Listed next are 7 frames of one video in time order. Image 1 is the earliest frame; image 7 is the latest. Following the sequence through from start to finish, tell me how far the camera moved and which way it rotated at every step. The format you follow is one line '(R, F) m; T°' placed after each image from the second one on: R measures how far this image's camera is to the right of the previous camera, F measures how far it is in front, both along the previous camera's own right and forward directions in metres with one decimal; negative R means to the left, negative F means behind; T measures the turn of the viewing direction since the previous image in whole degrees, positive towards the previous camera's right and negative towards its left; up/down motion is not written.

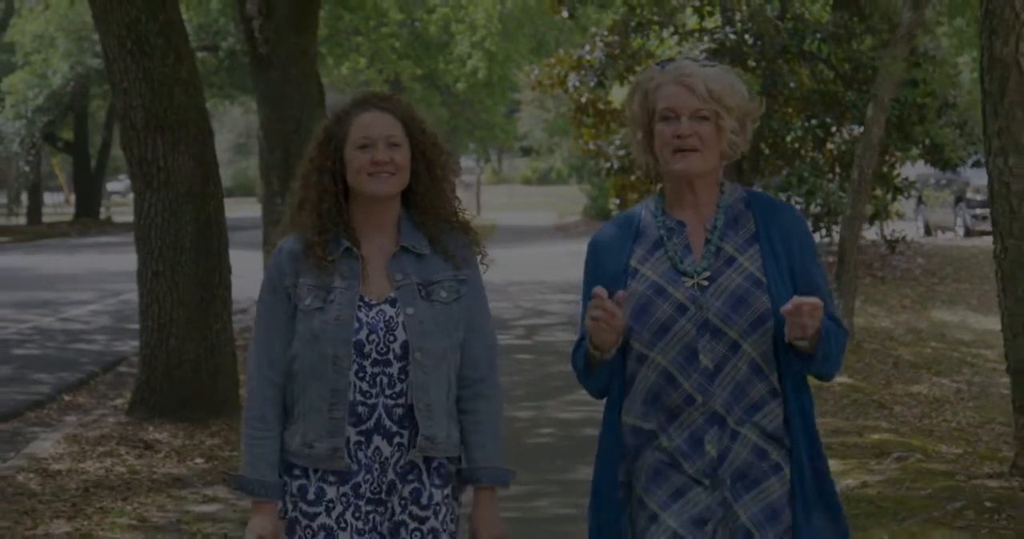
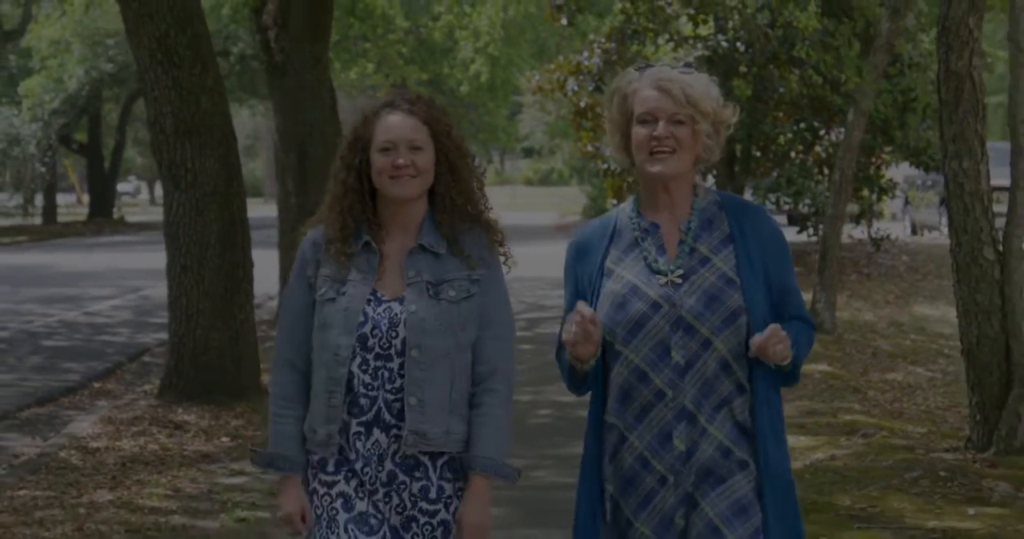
(0.0, -0.8) m; 0°
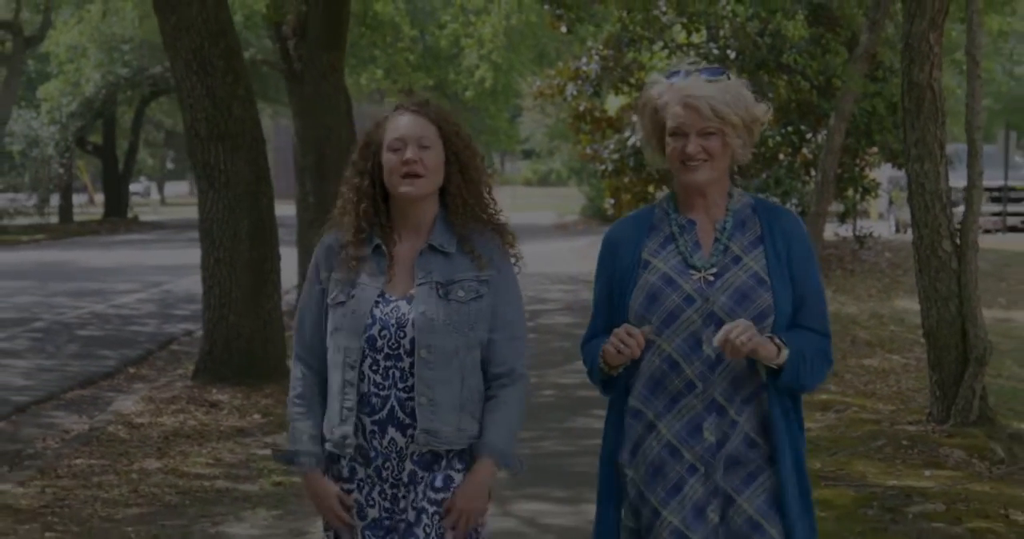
(-0.1, -1.0) m; 0°
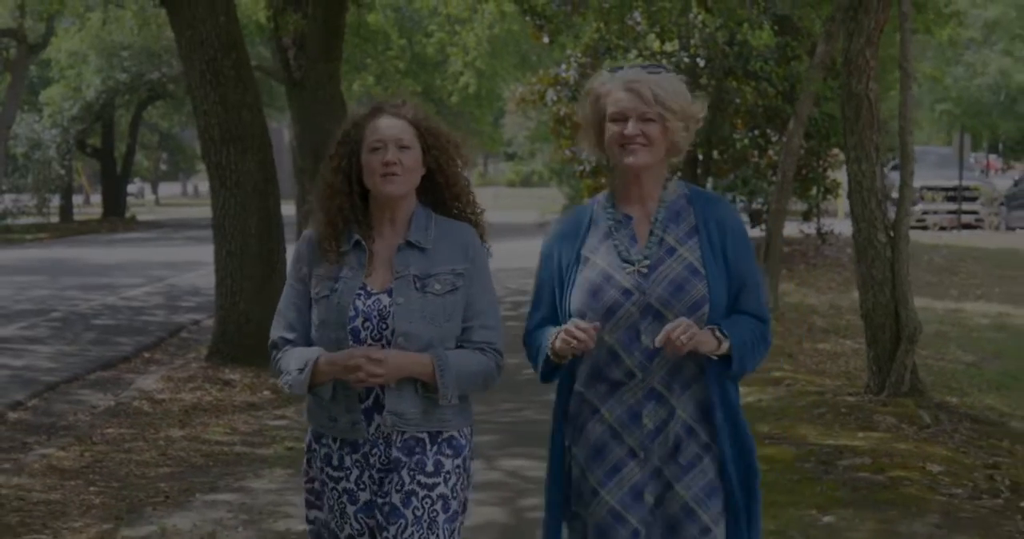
(0.0, -1.2) m; +1°
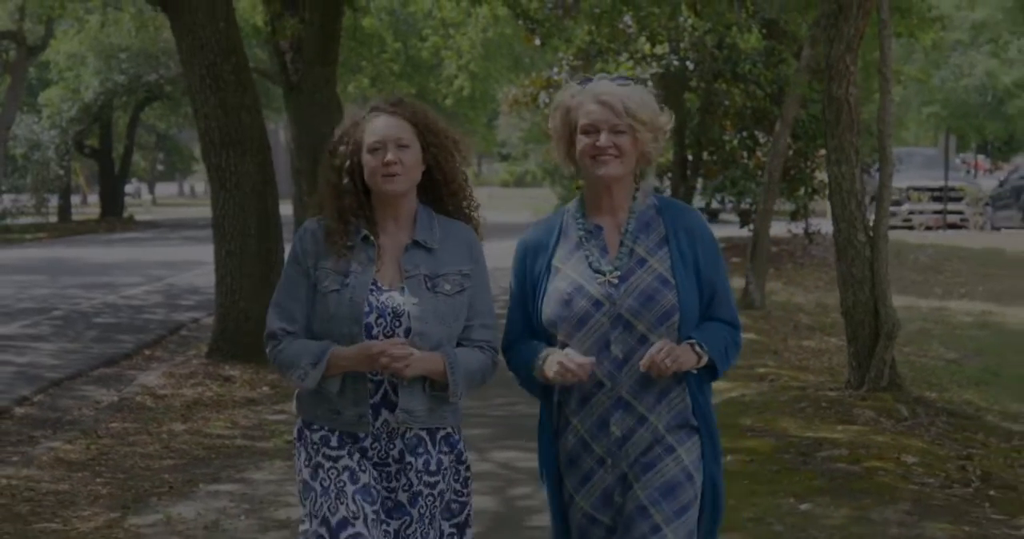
(0.0, -0.4) m; 0°
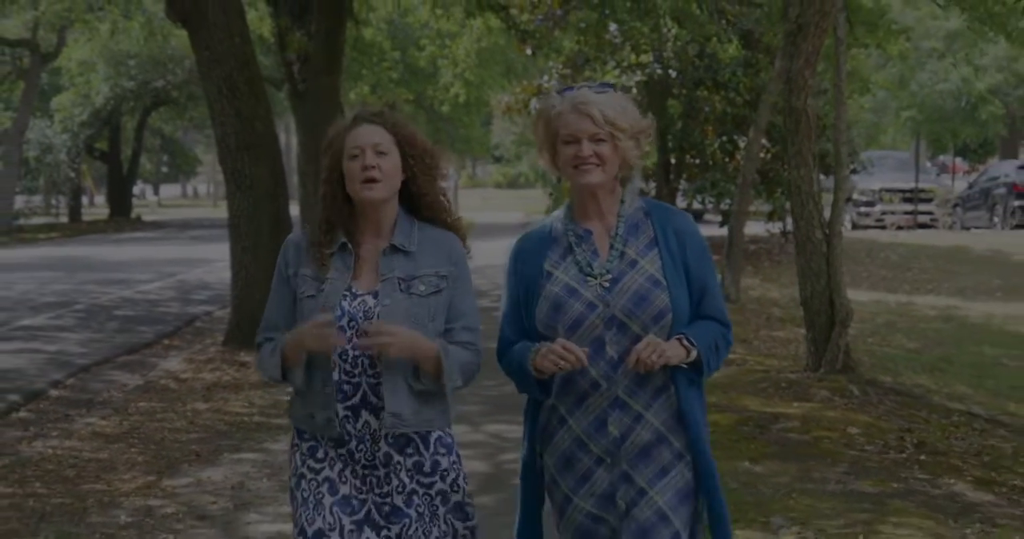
(0.0, -1.2) m; 0°
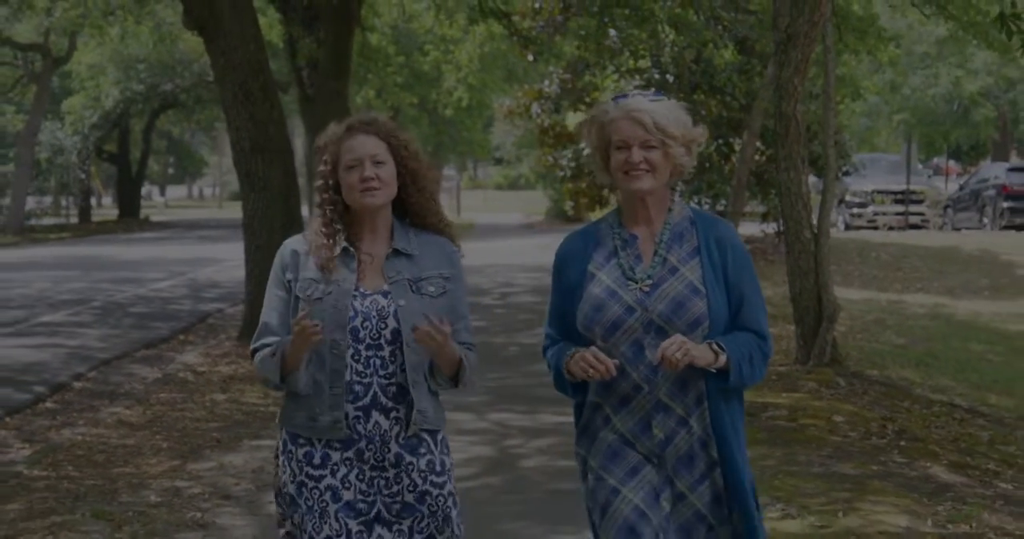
(0.0, -0.6) m; 0°
